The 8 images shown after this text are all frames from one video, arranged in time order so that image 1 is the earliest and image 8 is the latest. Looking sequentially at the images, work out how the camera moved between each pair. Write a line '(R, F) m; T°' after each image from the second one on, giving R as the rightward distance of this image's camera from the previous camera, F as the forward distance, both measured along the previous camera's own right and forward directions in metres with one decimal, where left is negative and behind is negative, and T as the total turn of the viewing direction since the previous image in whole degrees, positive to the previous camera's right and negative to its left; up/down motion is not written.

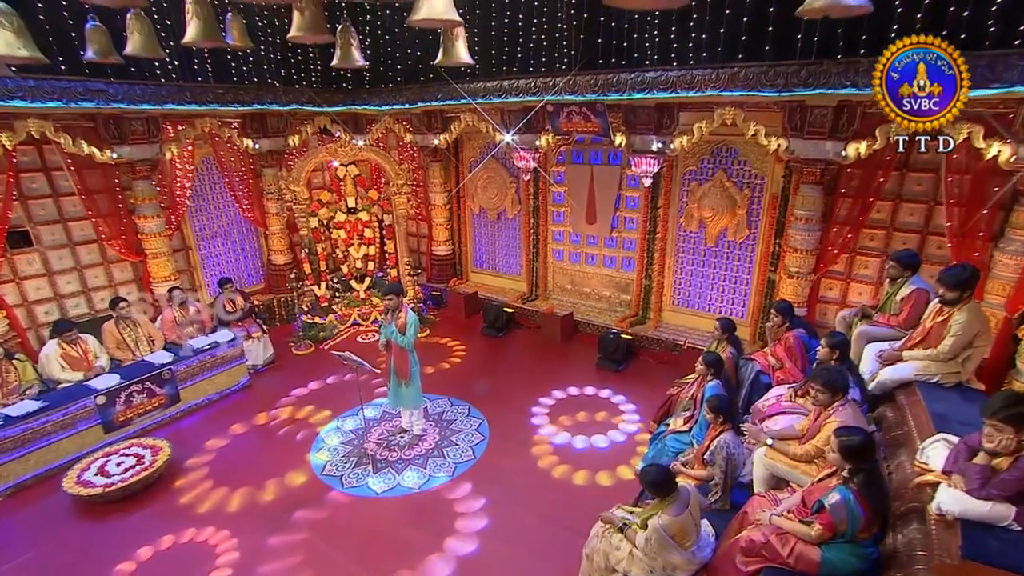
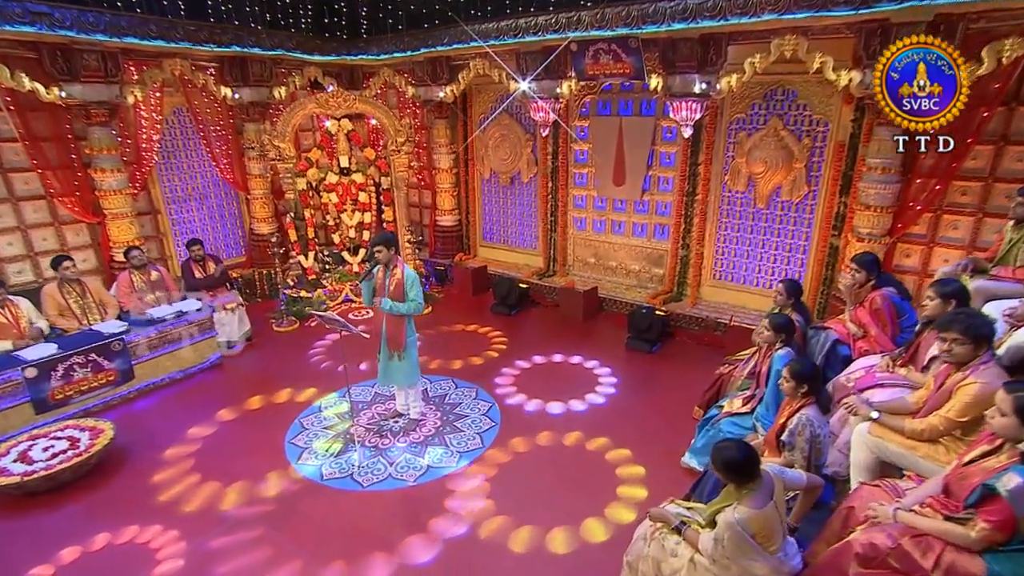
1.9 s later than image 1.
(-0.1, +1.2) m; 0°
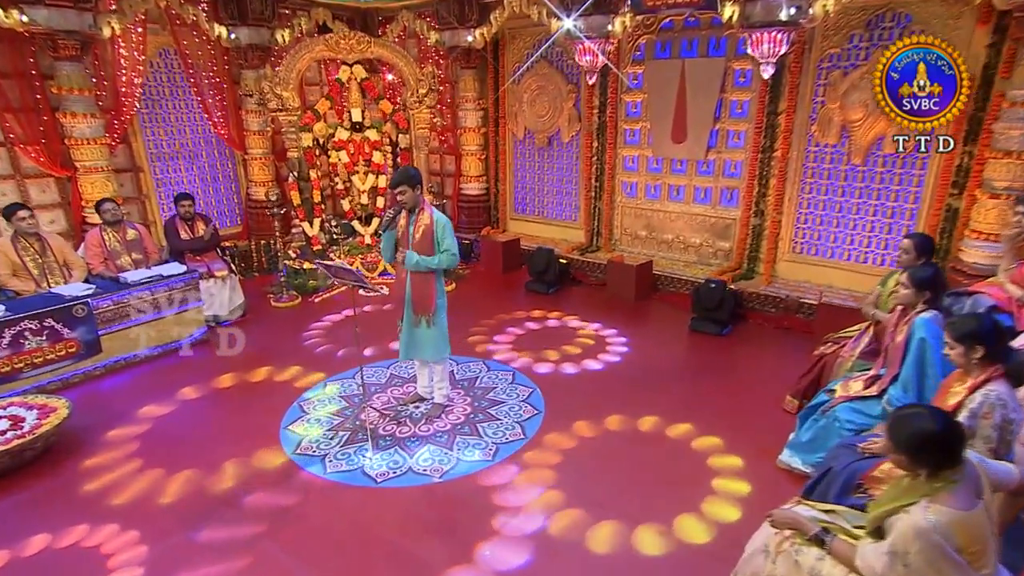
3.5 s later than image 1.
(-0.3, +1.2) m; 0°
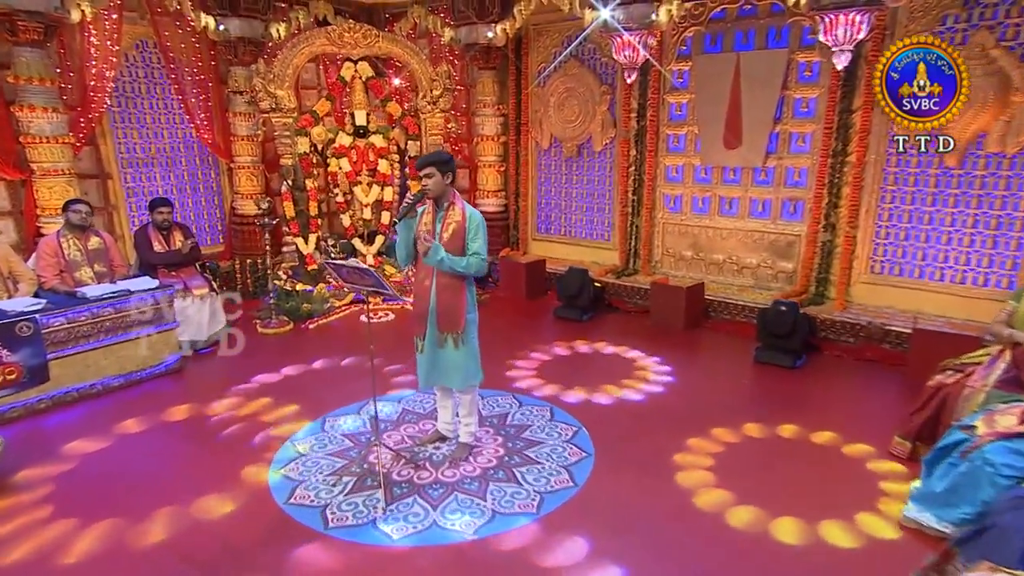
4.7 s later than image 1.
(-0.3, +1.0) m; +1°
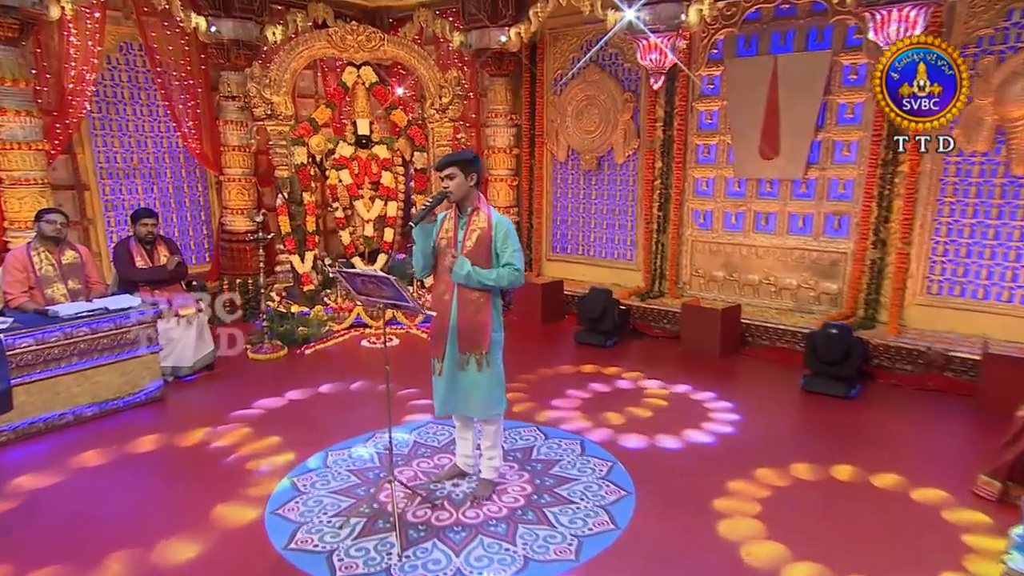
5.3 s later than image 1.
(-0.2, +0.5) m; +1°
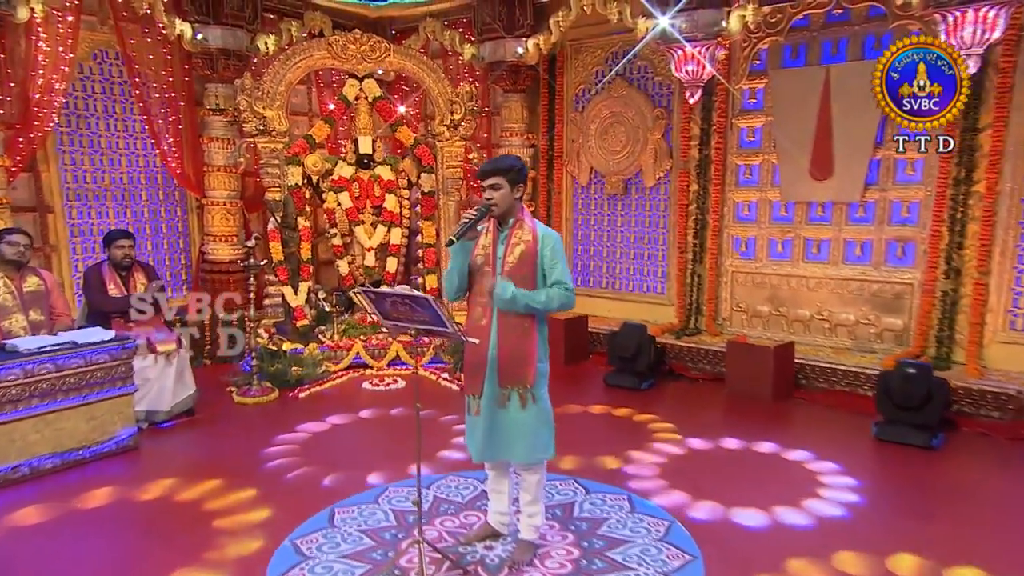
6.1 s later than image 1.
(-0.2, +0.6) m; +1°
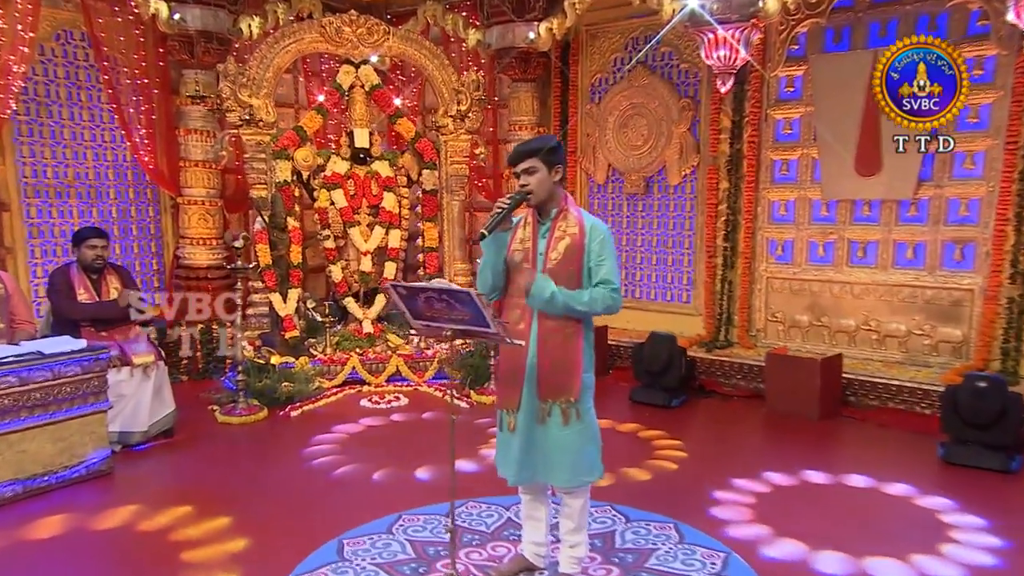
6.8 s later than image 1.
(-0.2, +0.5) m; +2°
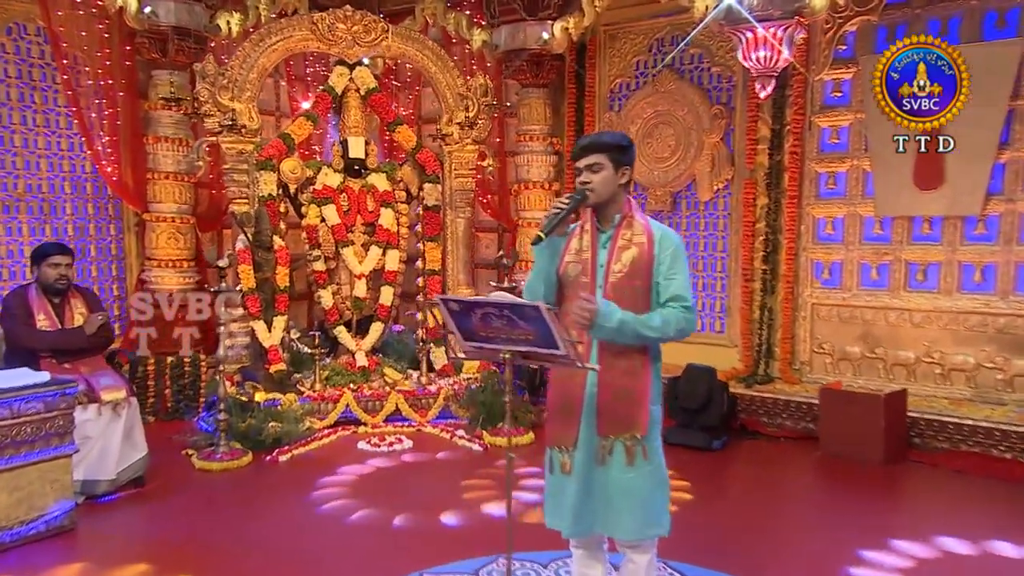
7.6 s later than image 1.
(-0.2, +0.6) m; +2°
